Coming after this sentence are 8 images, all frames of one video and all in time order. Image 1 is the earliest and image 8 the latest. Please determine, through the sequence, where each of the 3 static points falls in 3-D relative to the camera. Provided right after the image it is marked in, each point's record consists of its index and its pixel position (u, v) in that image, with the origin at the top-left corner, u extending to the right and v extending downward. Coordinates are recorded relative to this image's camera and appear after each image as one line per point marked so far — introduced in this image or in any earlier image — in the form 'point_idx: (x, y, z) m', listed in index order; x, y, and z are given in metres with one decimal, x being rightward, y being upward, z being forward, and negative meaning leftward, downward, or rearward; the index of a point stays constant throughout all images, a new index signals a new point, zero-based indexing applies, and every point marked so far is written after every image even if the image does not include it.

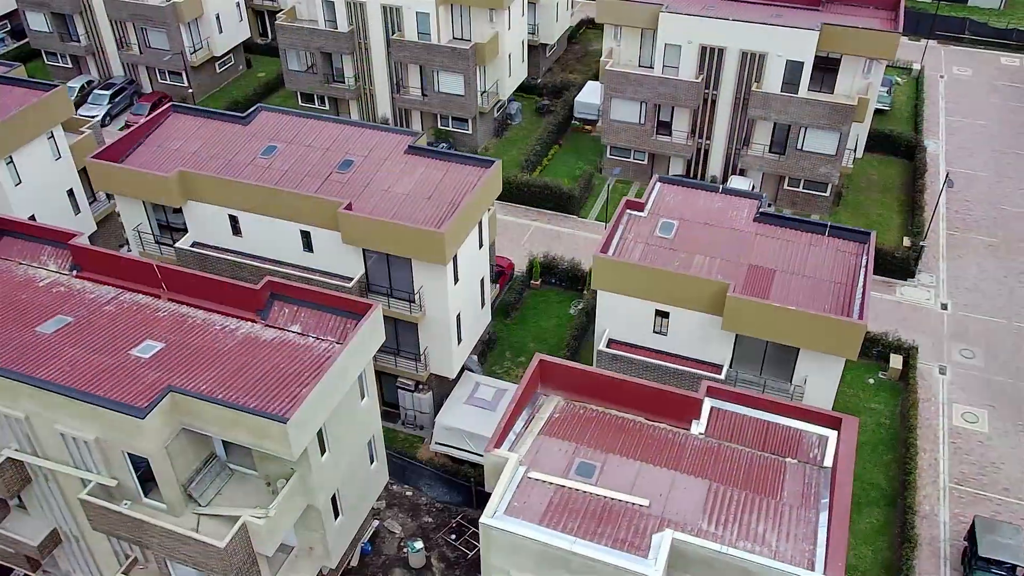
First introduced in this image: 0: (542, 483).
0: (+0.7, -4.1, +19.8) m
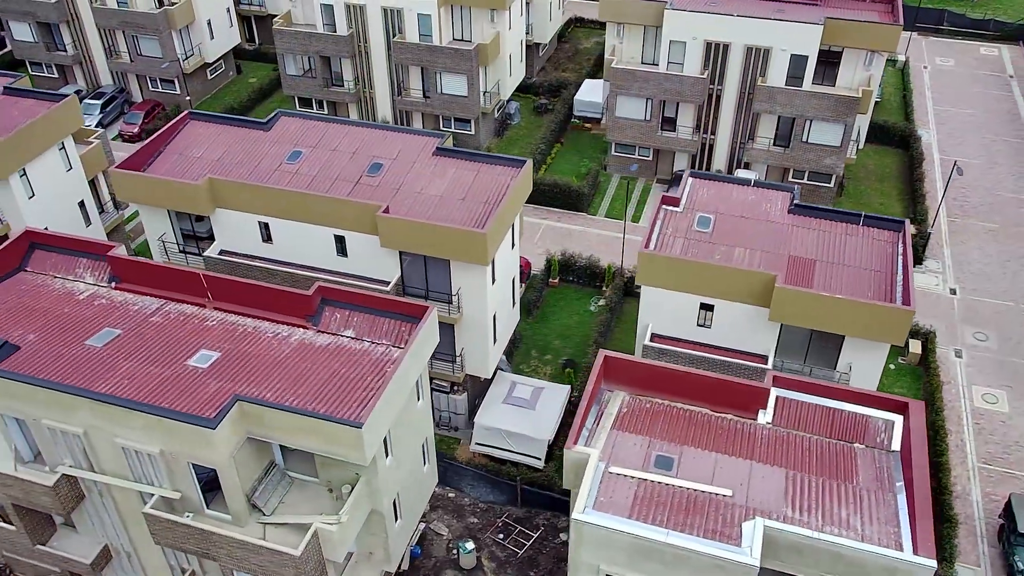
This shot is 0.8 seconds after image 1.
0: (+2.4, -4.0, +20.0) m
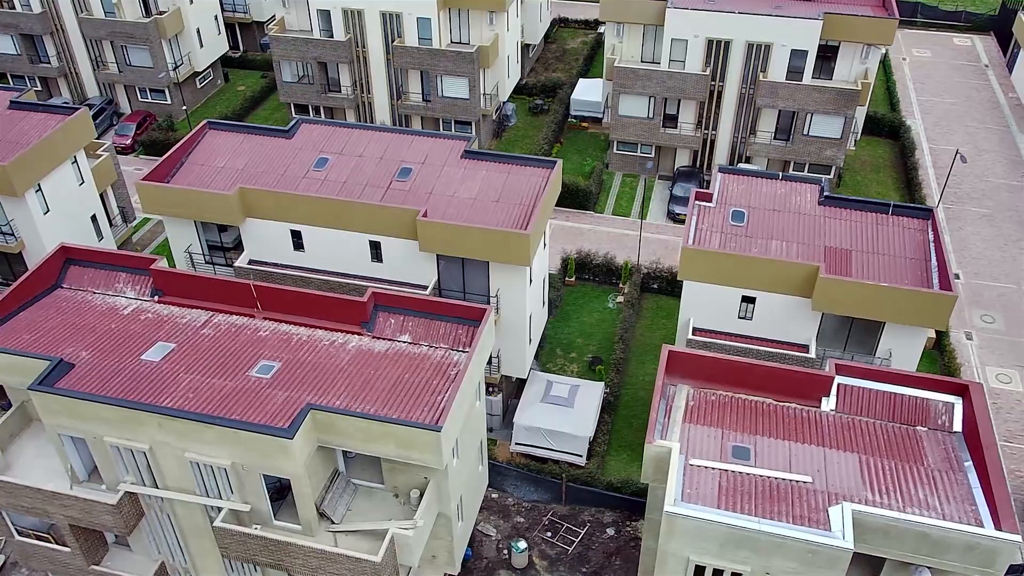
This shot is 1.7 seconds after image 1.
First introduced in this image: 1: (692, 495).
0: (+4.2, -3.9, +20.4) m
1: (+3.8, -4.3, +19.7) m
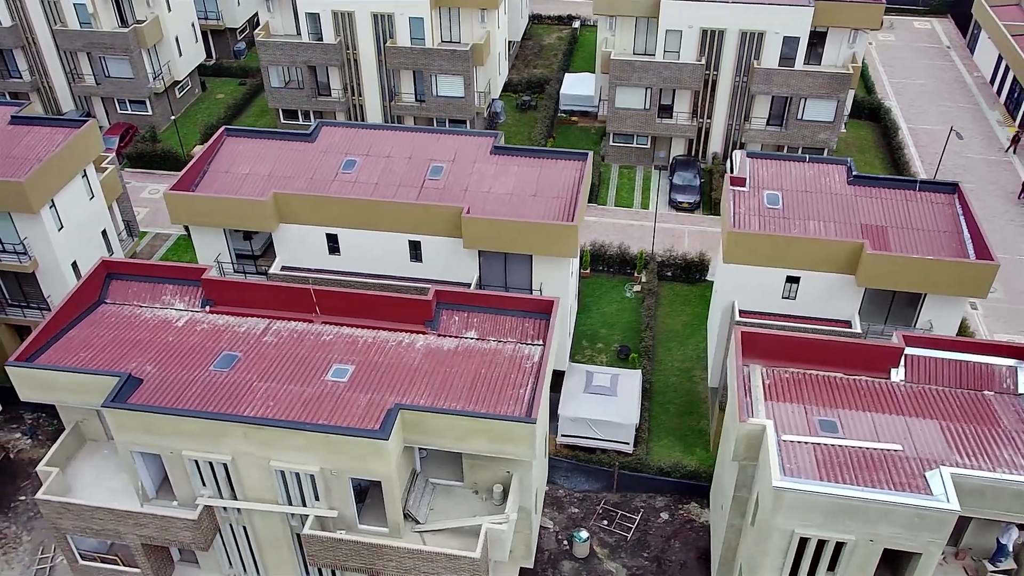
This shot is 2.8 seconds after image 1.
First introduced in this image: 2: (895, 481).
0: (+6.4, -3.4, +20.8) m
1: (+6.0, -3.9, +20.1) m
2: (+8.1, -4.1, +19.8) m
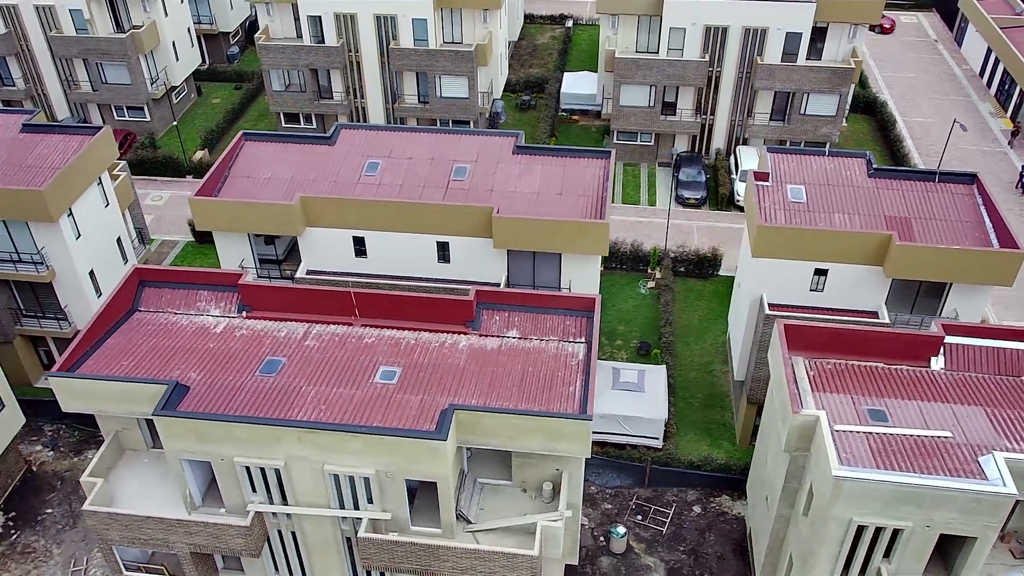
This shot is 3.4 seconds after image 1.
0: (+7.7, -3.2, +21.1) m
1: (+7.3, -3.7, +20.4) m
2: (+9.4, -3.9, +20.2) m
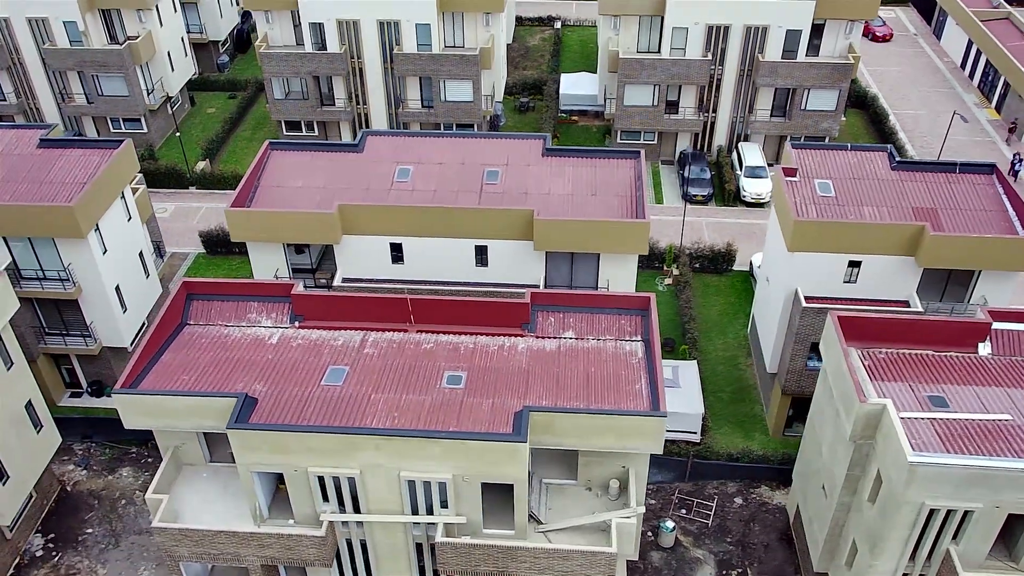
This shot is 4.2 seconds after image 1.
0: (+9.4, -3.0, +21.7) m
1: (+9.1, -3.5, +20.9) m
2: (+11.2, -3.6, +20.8) m
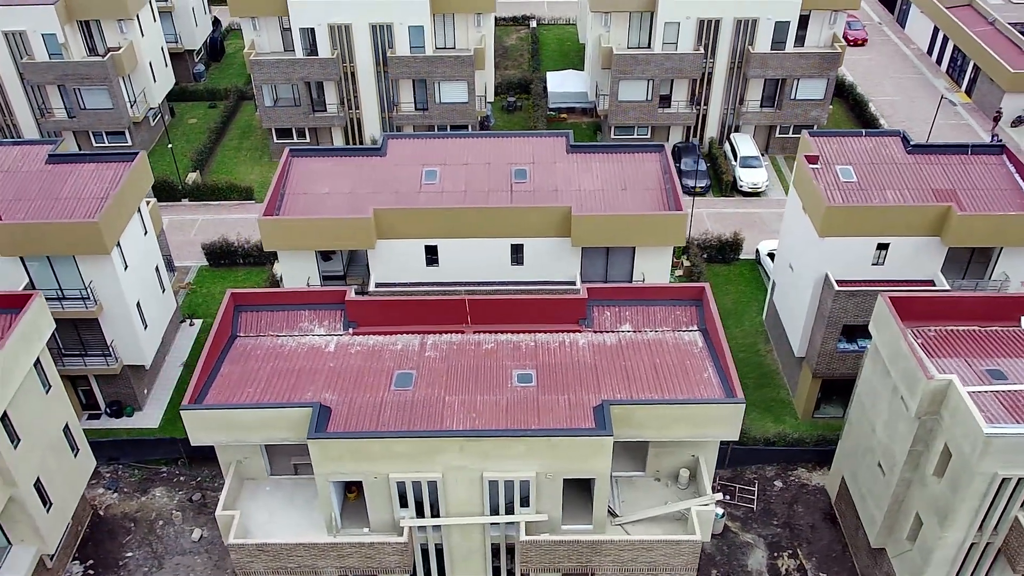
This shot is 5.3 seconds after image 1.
0: (+11.2, -2.5, +22.4) m
1: (+11.0, -2.9, +21.6) m
2: (+13.1, -2.9, +21.6) m
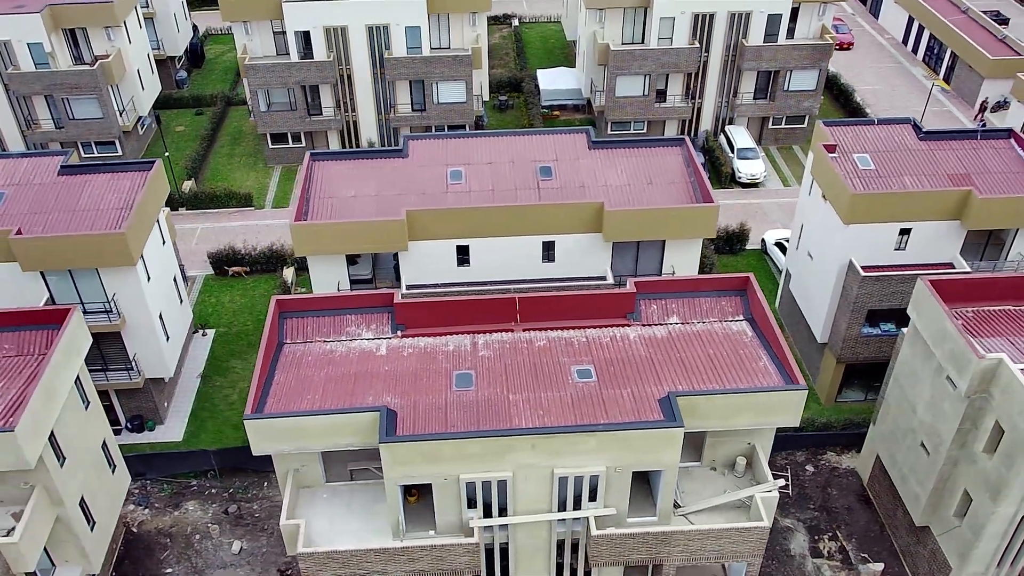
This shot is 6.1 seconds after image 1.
0: (+12.7, -2.0, +23.0) m
1: (+12.5, -2.5, +22.2) m
2: (+14.6, -2.4, +22.3) m
